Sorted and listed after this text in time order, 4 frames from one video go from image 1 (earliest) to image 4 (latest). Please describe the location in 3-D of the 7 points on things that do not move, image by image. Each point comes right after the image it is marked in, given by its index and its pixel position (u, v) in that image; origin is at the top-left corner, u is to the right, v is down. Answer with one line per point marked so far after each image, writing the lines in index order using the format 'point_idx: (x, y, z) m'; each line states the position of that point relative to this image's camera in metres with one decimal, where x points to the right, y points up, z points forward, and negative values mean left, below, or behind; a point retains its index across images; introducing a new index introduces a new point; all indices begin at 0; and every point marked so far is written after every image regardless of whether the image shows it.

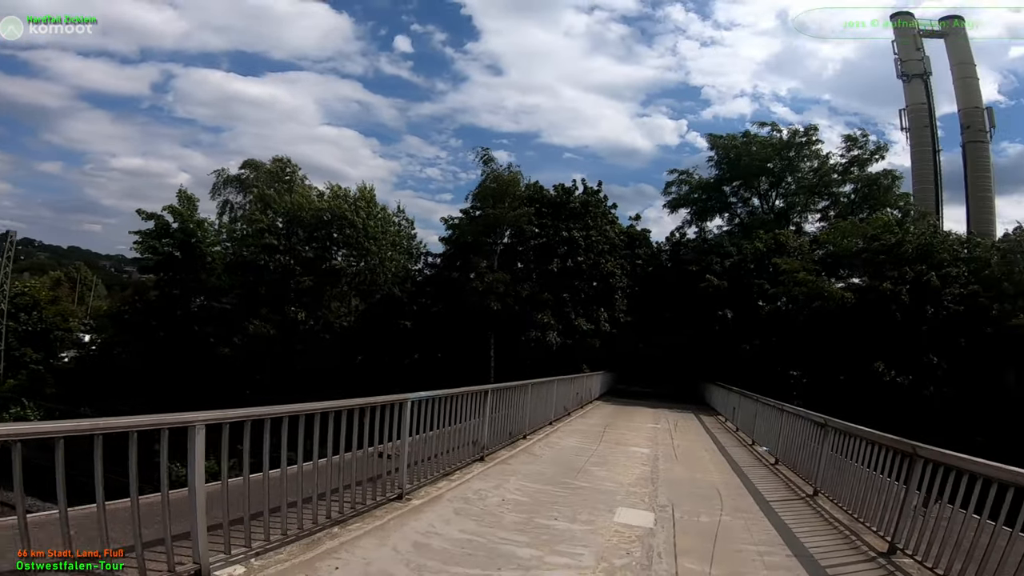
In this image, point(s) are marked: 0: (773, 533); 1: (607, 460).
0: (+2.3, -2.1, +4.5) m
1: (+1.4, -2.5, +7.6) m
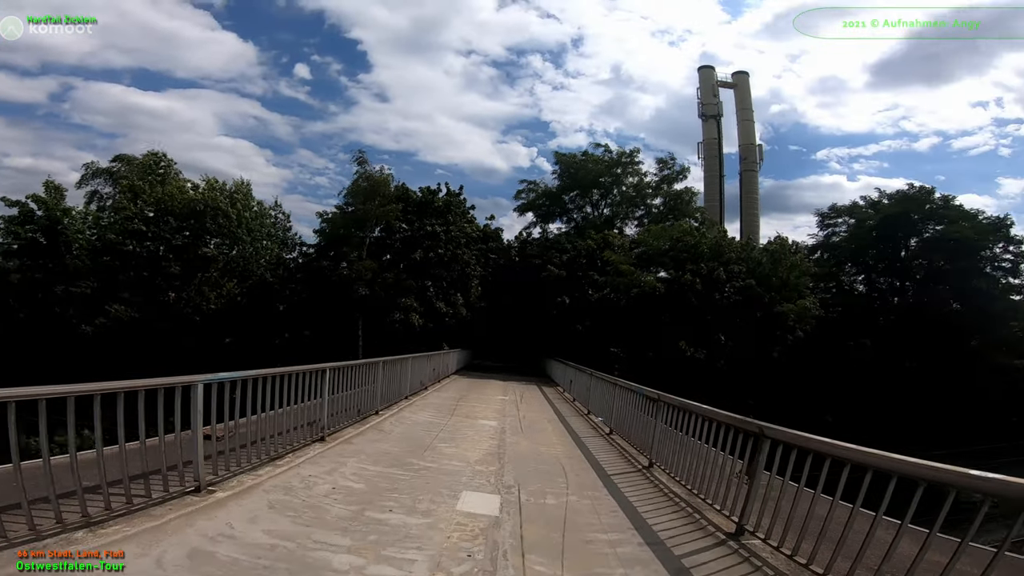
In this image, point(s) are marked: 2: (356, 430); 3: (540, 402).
0: (+0.9, -1.9, +4.3) m
1: (-0.8, -2.0, +7.1) m
2: (-2.2, -1.9, +7.1) m
3: (+0.6, -2.6, +11.7) m
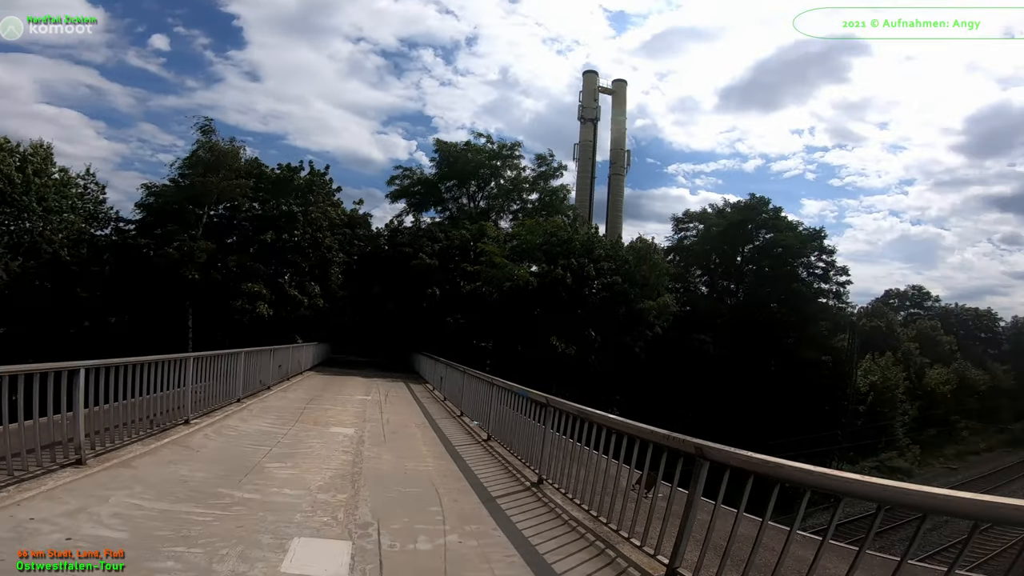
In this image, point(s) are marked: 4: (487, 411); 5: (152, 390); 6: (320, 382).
0: (0.0, -1.7, +3.3) m
1: (-2.3, -1.7, +5.6) m
2: (-3.7, -1.6, +5.2) m
3: (-2.1, -2.3, +10.4) m
4: (-0.4, -1.8, +7.8) m
5: (-3.9, -1.2, +5.6) m
6: (-4.9, -2.4, +13.0) m
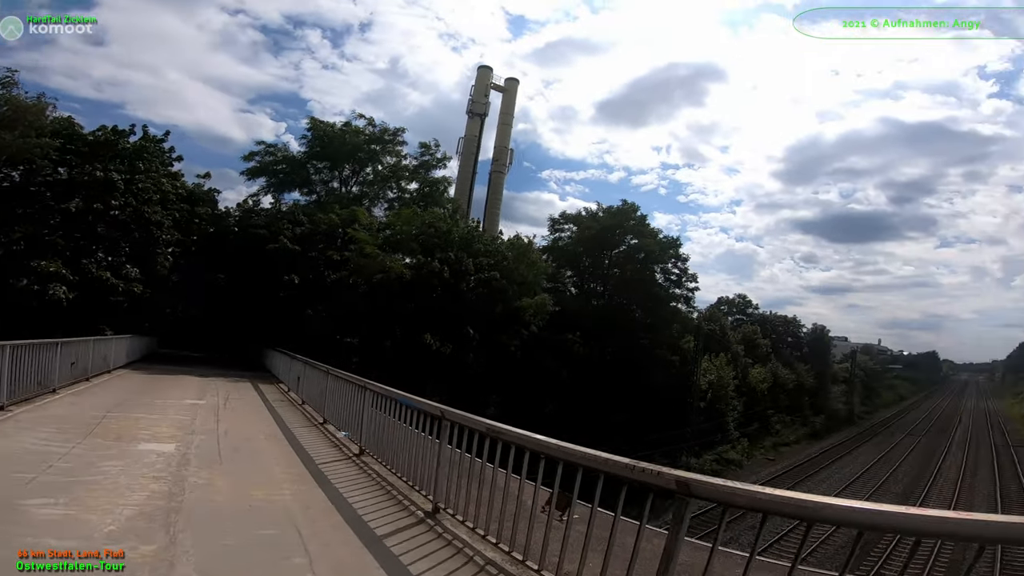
0: (-0.4, -1.5, +2.3) m
1: (-3.3, -1.5, +4.0) m
2: (-4.5, -1.3, +3.3) m
3: (-4.3, -2.0, +8.7) m
4: (-1.9, -1.6, +6.6) m
5: (-4.7, -0.8, +3.6) m
6: (-7.6, -1.9, +10.5) m
